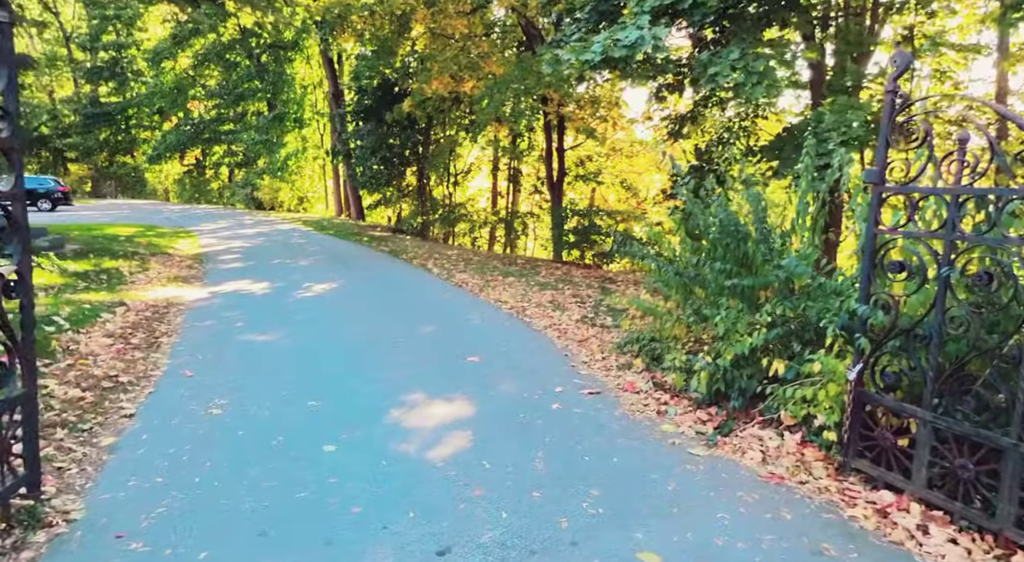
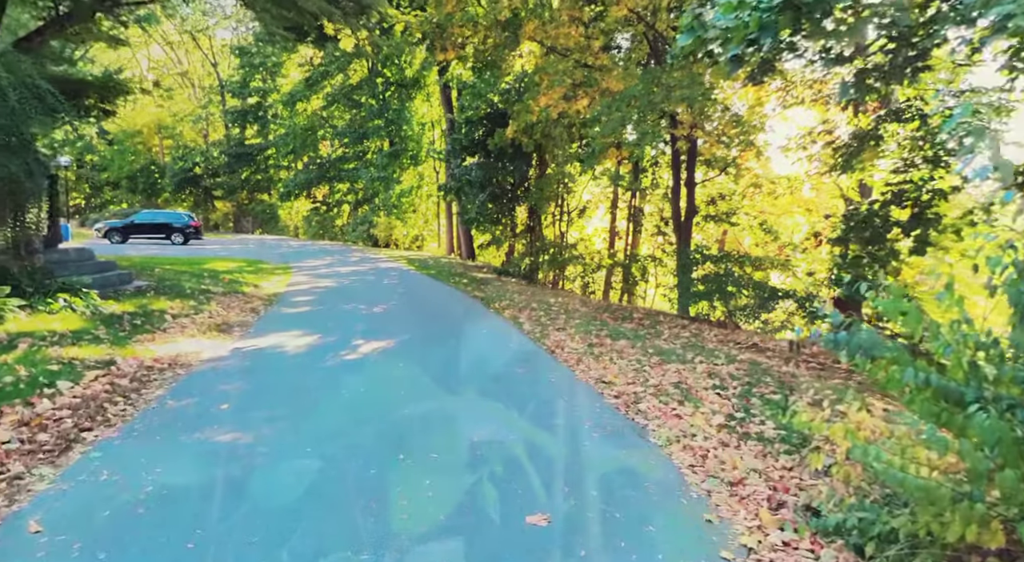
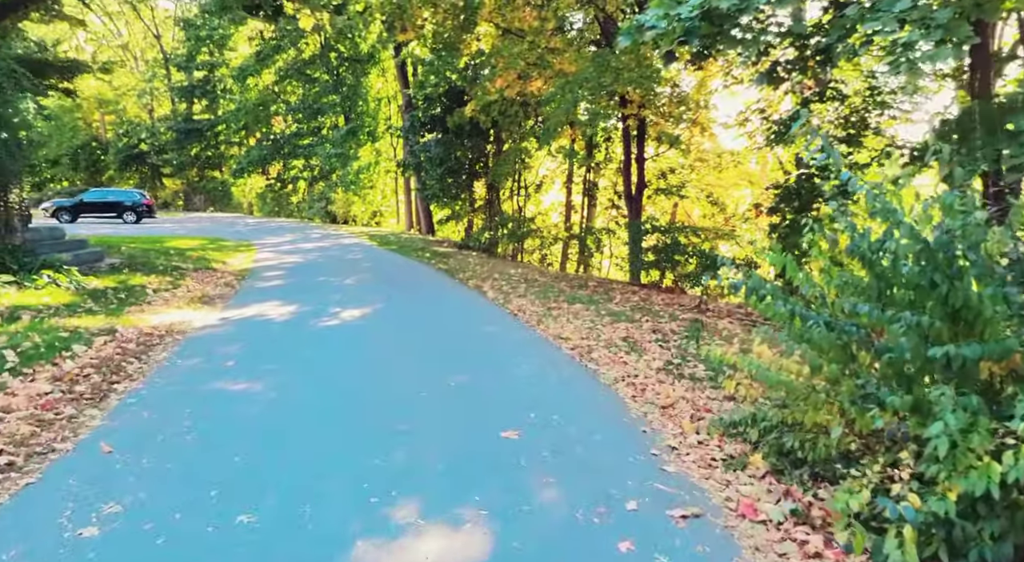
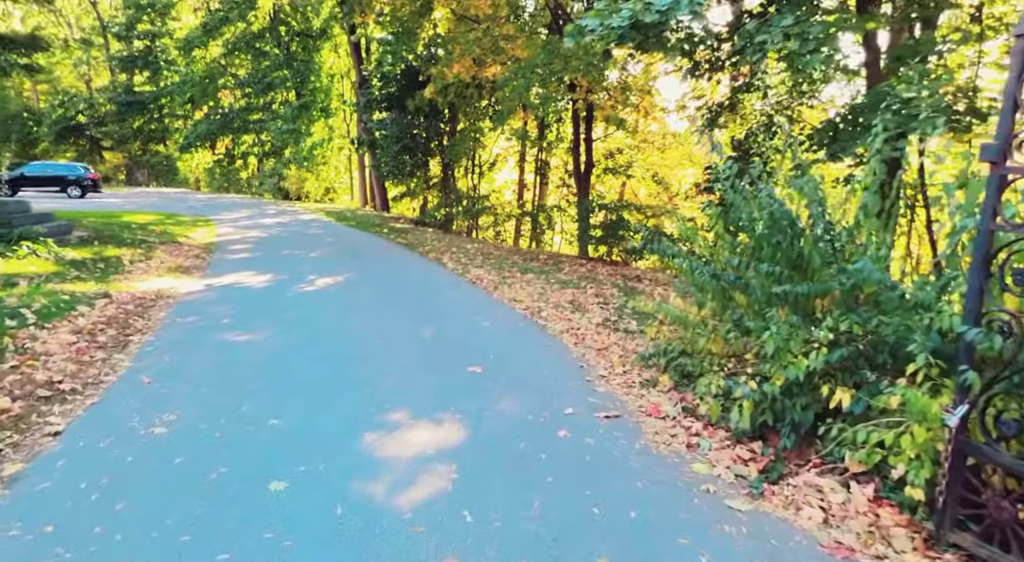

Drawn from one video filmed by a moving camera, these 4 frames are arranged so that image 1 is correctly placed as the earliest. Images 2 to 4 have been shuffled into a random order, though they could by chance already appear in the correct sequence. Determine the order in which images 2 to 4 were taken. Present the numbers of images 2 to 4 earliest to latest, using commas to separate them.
4, 3, 2
